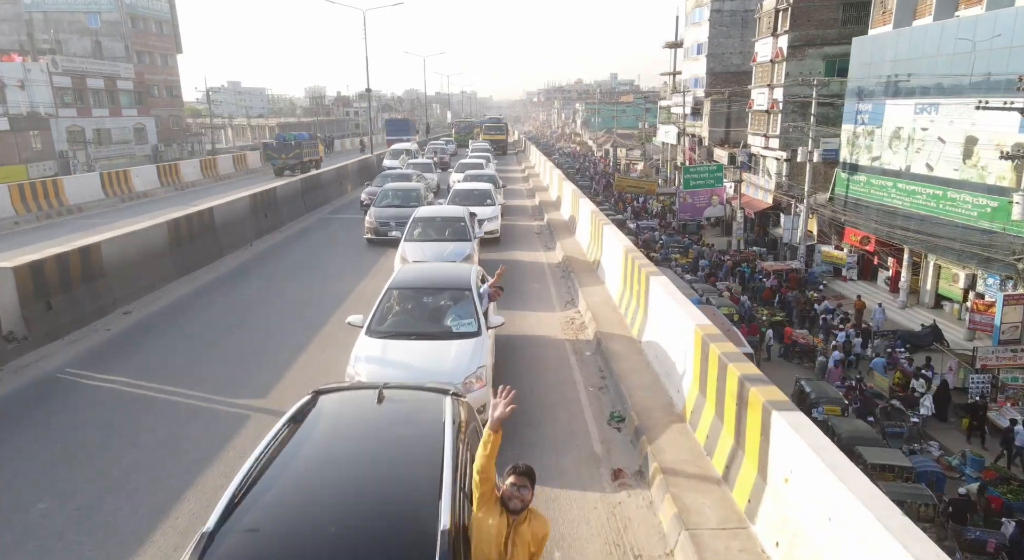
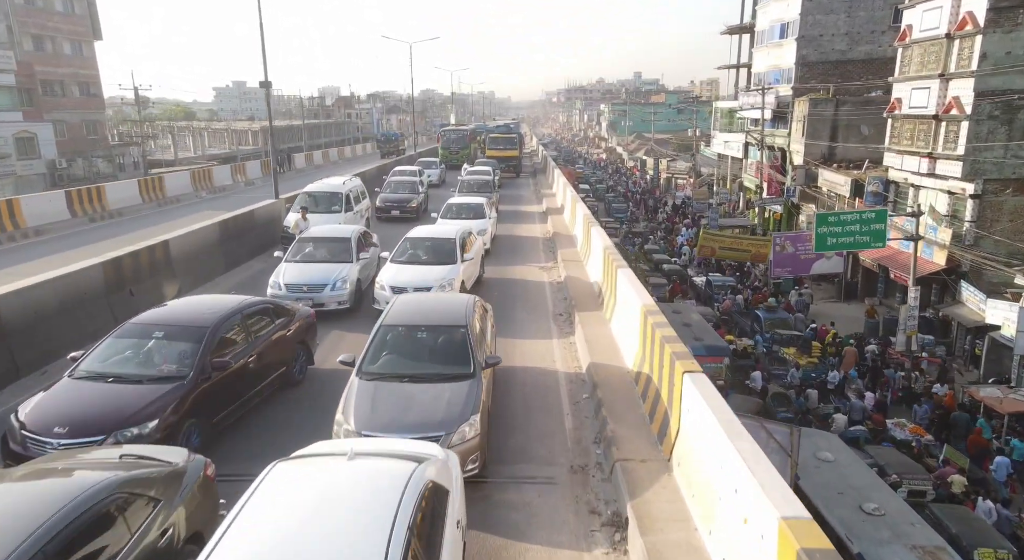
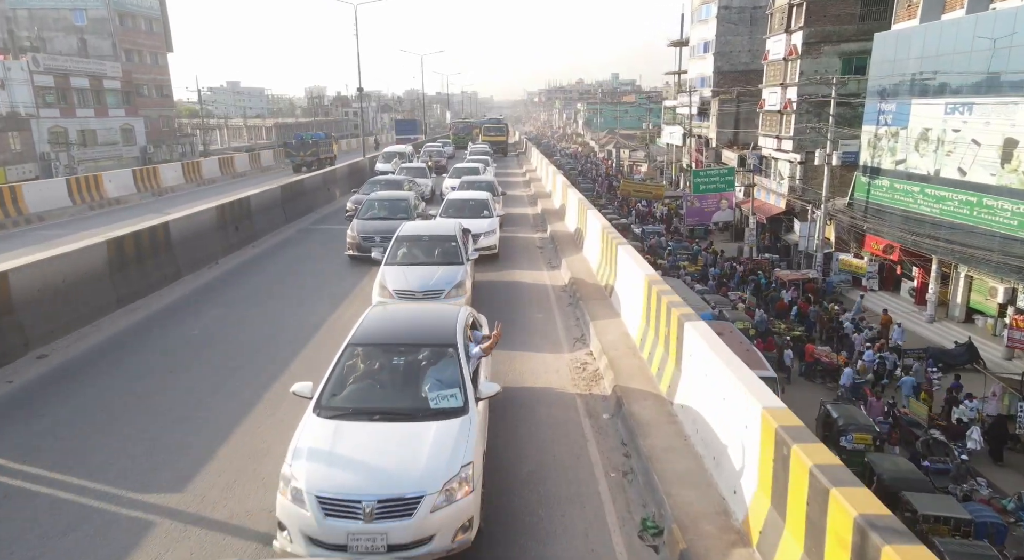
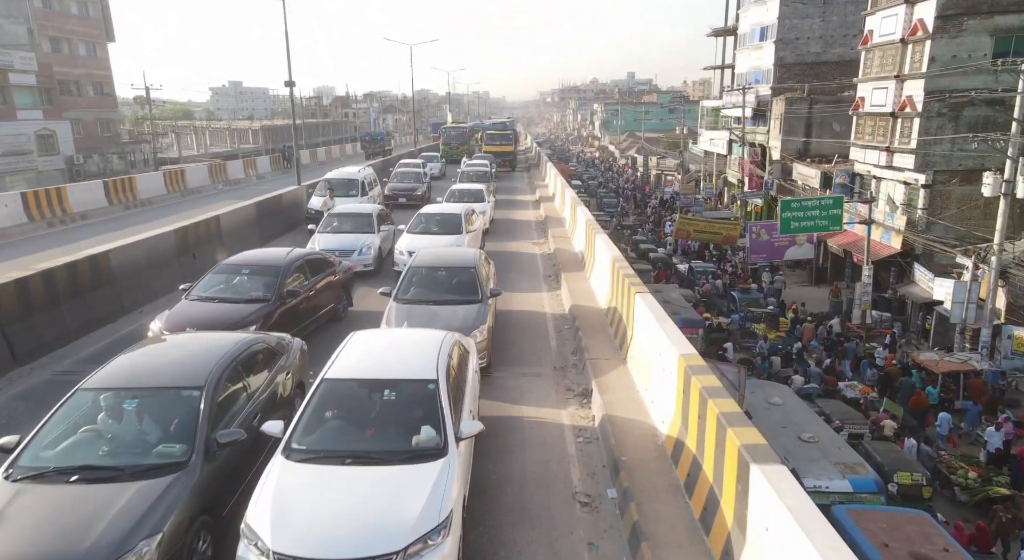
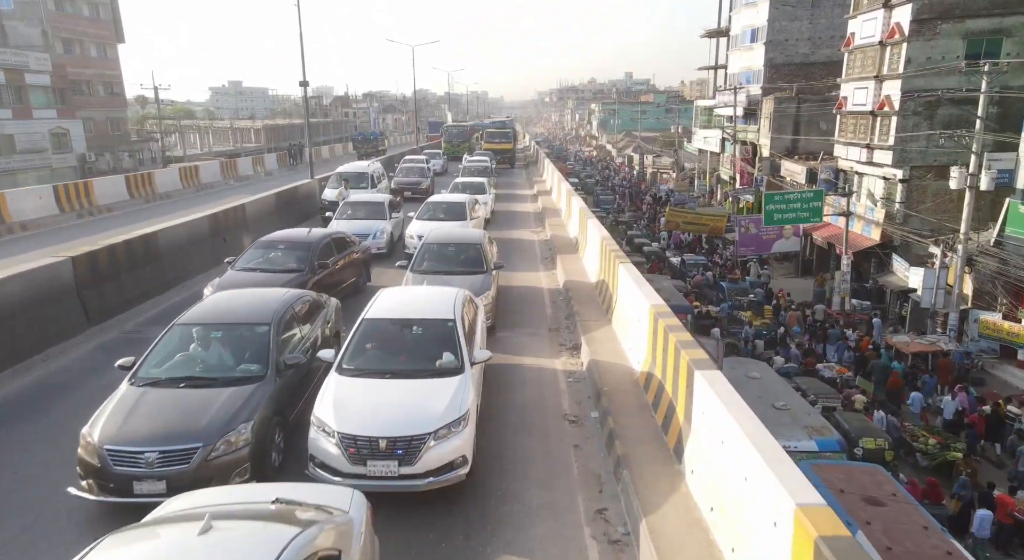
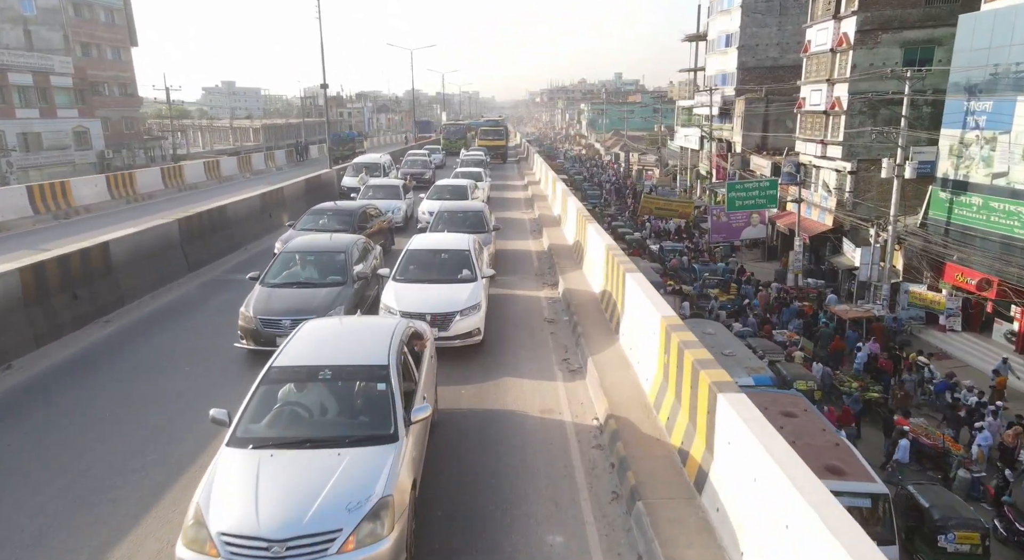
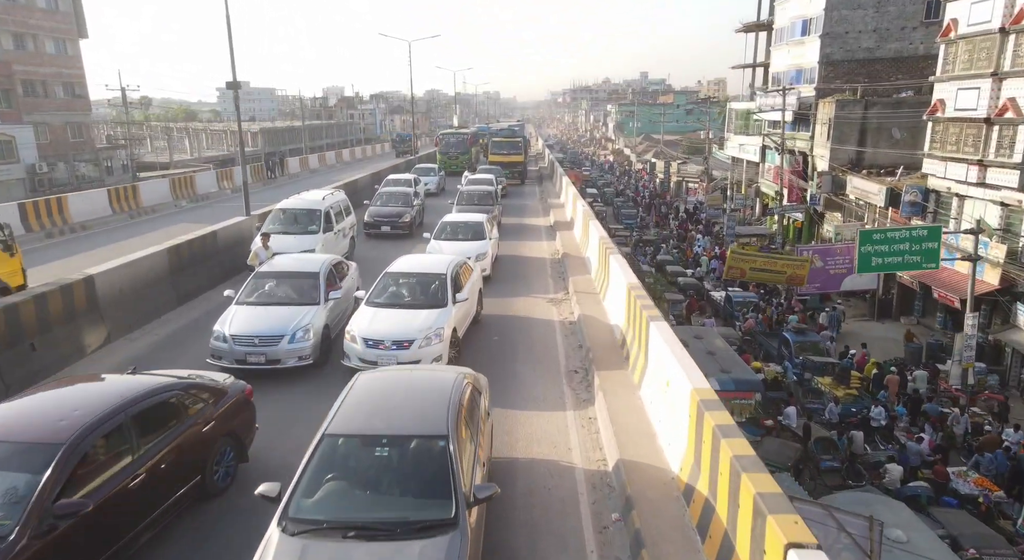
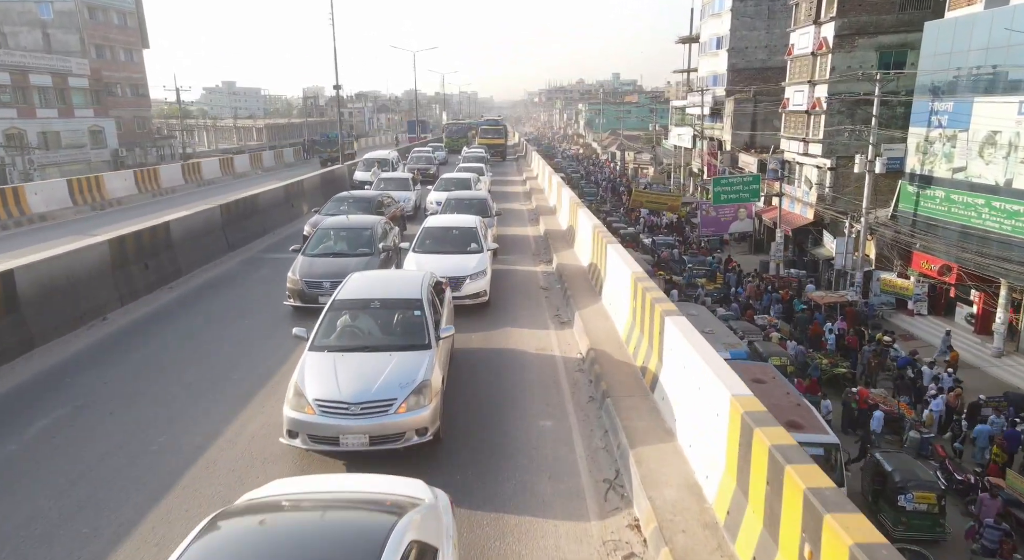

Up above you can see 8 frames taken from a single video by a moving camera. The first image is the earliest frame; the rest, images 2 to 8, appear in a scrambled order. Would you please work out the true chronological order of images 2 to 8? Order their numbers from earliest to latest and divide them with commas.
3, 8, 6, 5, 4, 2, 7
